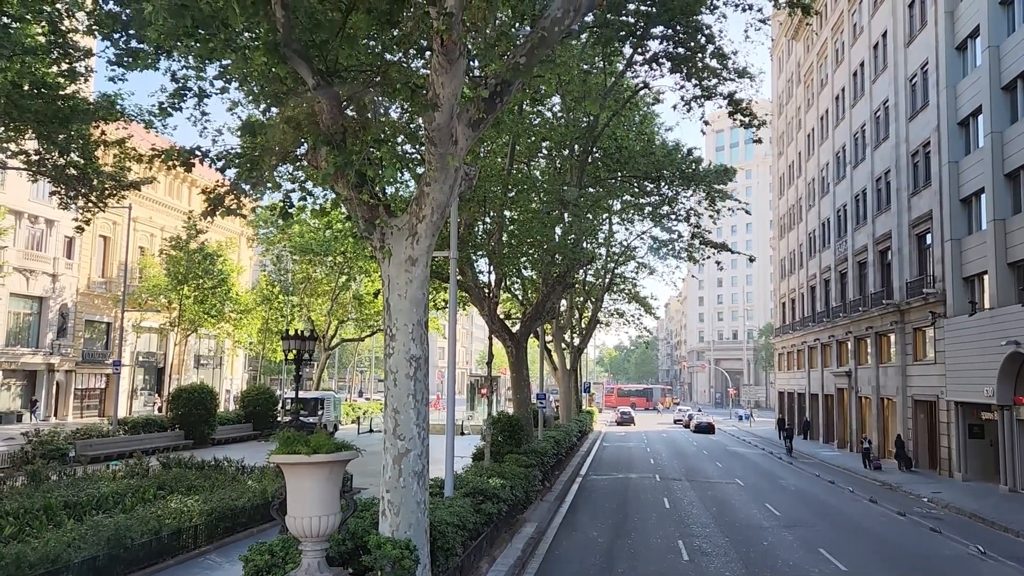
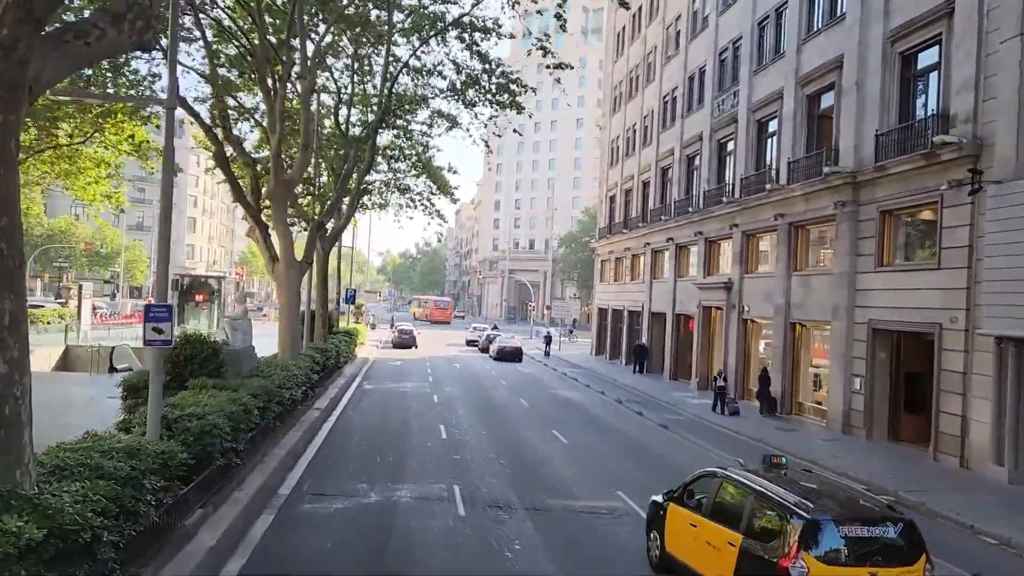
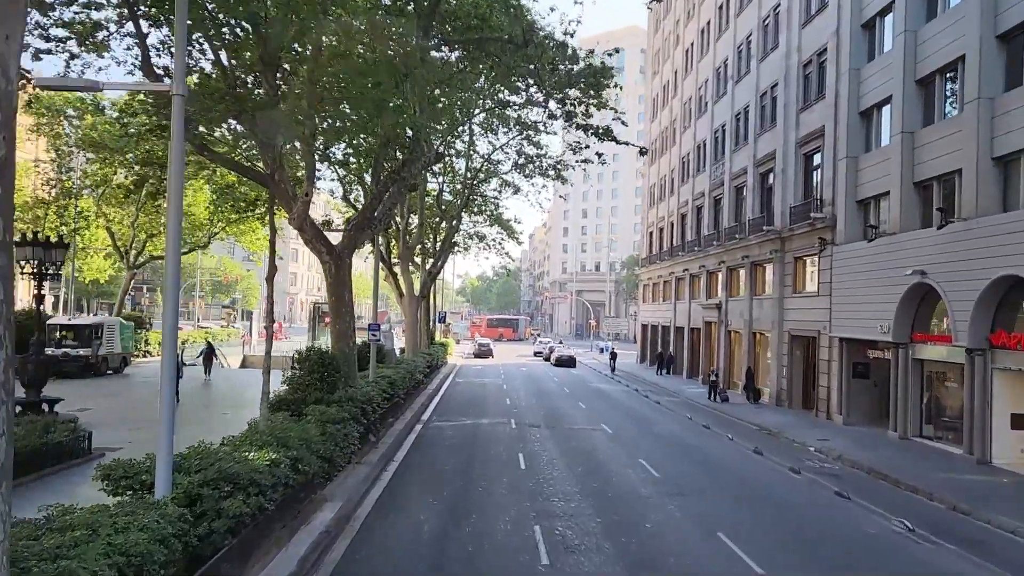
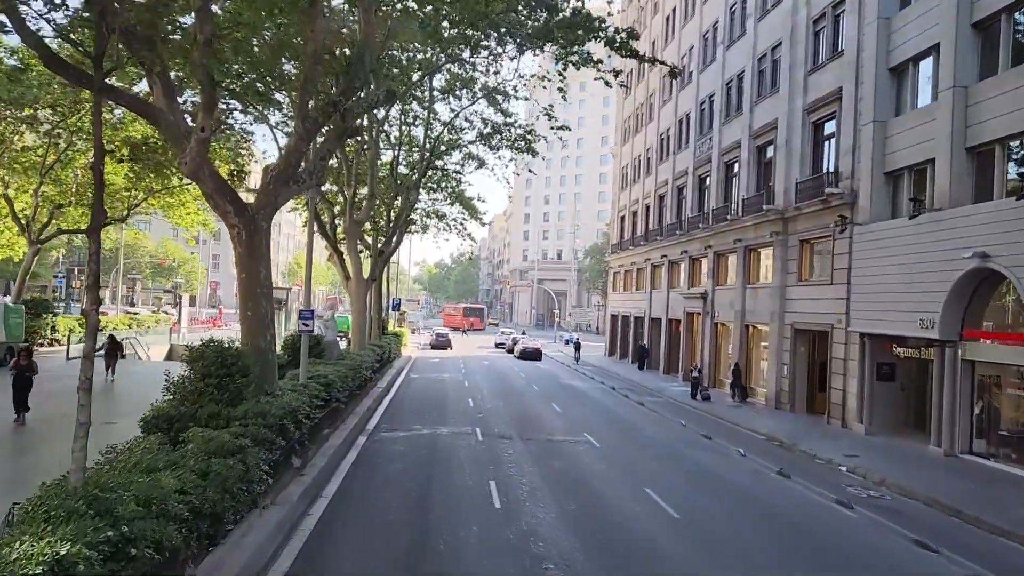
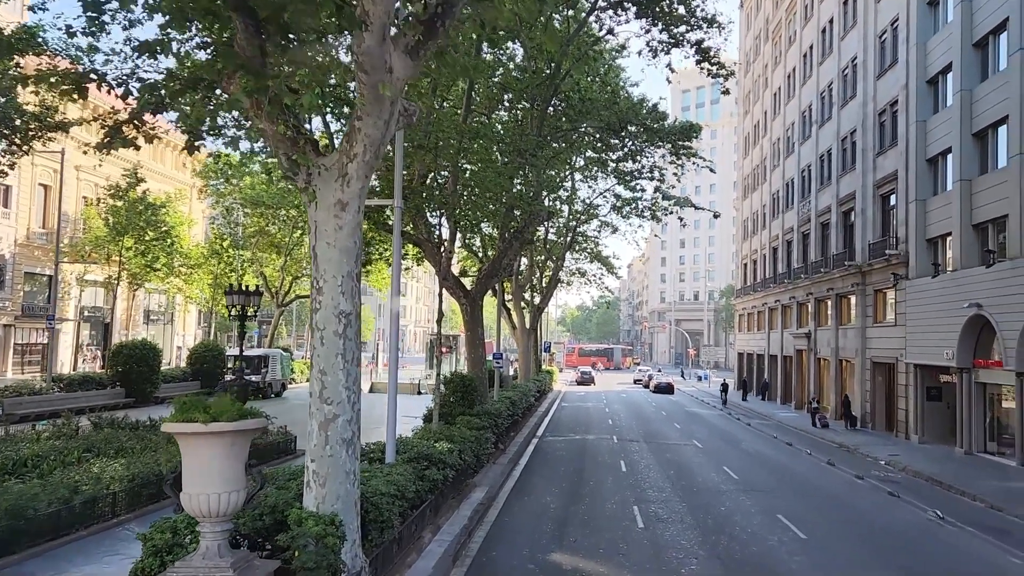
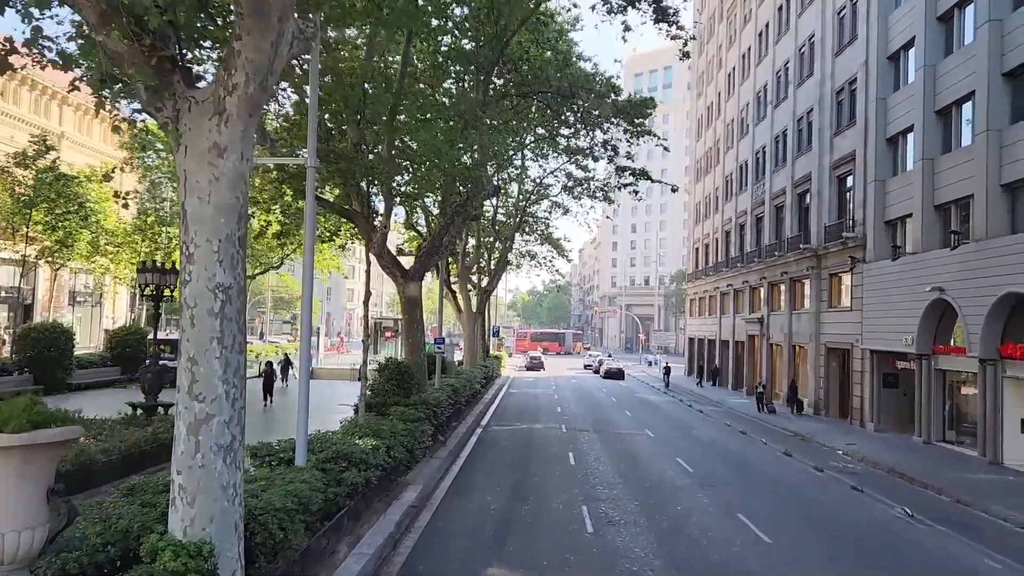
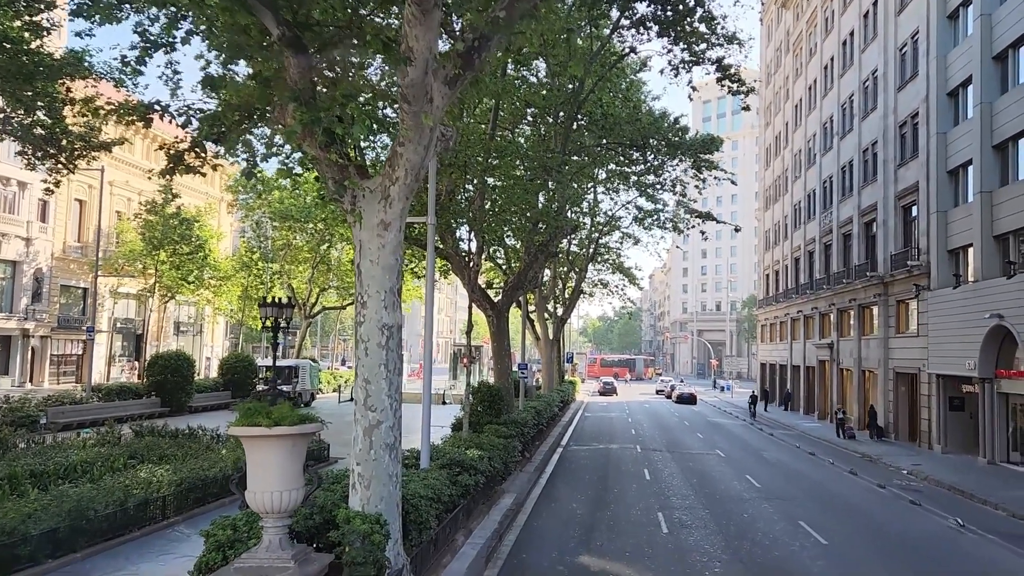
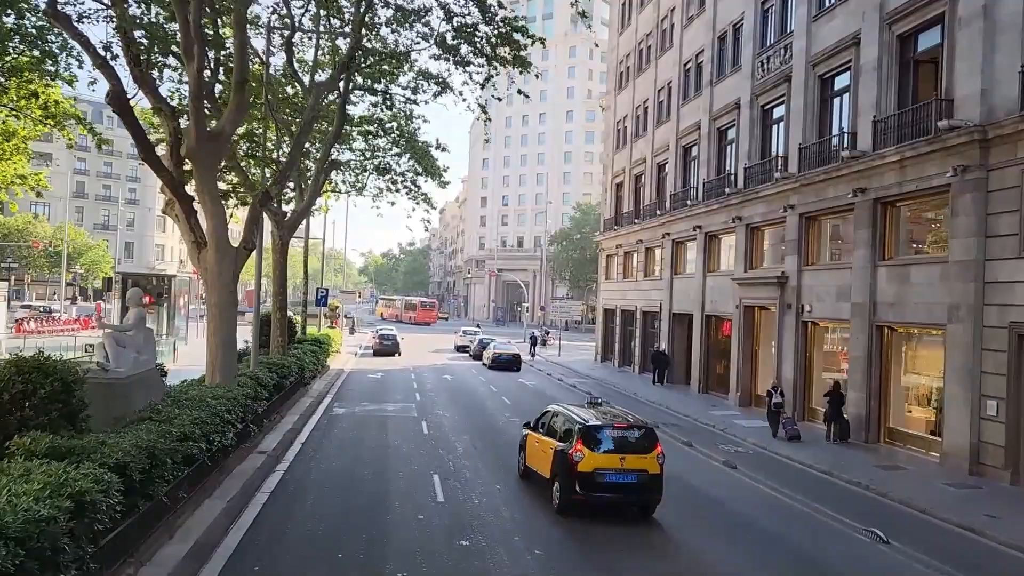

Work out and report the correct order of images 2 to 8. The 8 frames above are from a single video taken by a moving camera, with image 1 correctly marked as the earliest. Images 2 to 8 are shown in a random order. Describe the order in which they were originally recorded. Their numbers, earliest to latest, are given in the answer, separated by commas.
7, 5, 6, 3, 4, 2, 8
